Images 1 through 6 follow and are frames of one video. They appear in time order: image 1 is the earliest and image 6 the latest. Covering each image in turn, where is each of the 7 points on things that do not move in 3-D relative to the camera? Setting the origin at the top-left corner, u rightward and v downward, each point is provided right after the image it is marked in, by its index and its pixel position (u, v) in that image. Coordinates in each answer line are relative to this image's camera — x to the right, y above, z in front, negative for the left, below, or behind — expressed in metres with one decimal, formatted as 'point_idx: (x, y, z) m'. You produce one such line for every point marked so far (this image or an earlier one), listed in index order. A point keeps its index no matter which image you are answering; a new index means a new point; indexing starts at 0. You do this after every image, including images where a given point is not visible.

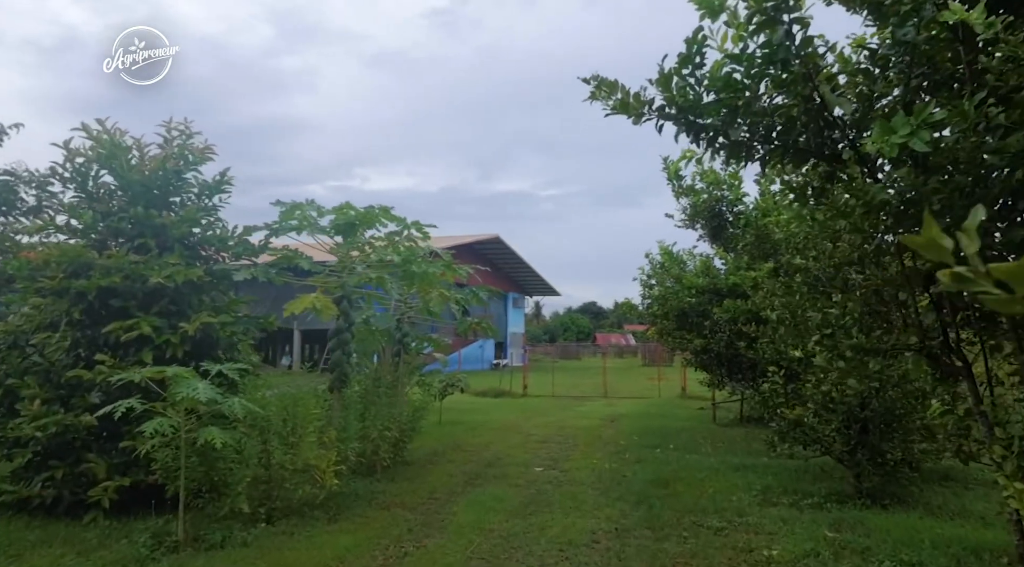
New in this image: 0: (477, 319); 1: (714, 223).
0: (-0.5, -0.5, +9.7) m
1: (+2.7, +0.8, +9.5) m
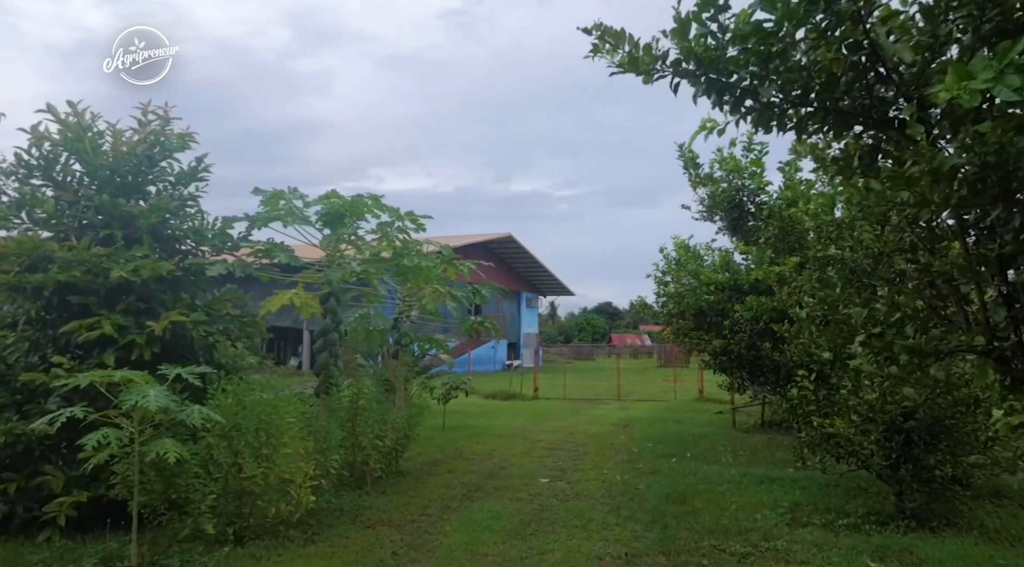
0: (-0.4, -0.5, +9.1) m
1: (+2.8, +0.9, +8.8) m
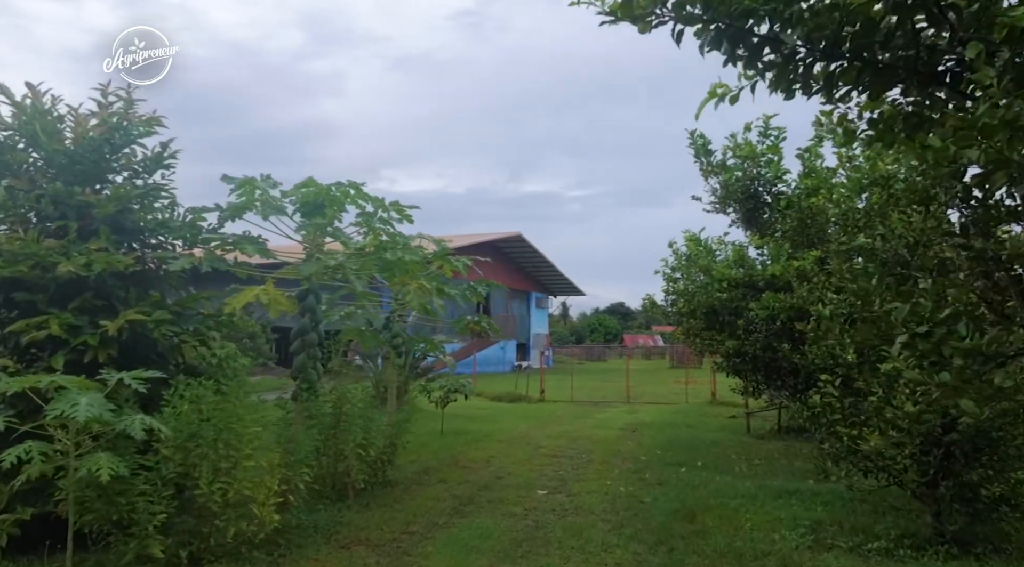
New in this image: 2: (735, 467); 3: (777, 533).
0: (-0.4, -0.4, +8.5) m
1: (+2.8, +0.9, +8.2) m
2: (+2.5, -2.1, +7.9) m
3: (+2.0, -1.9, +5.3) m
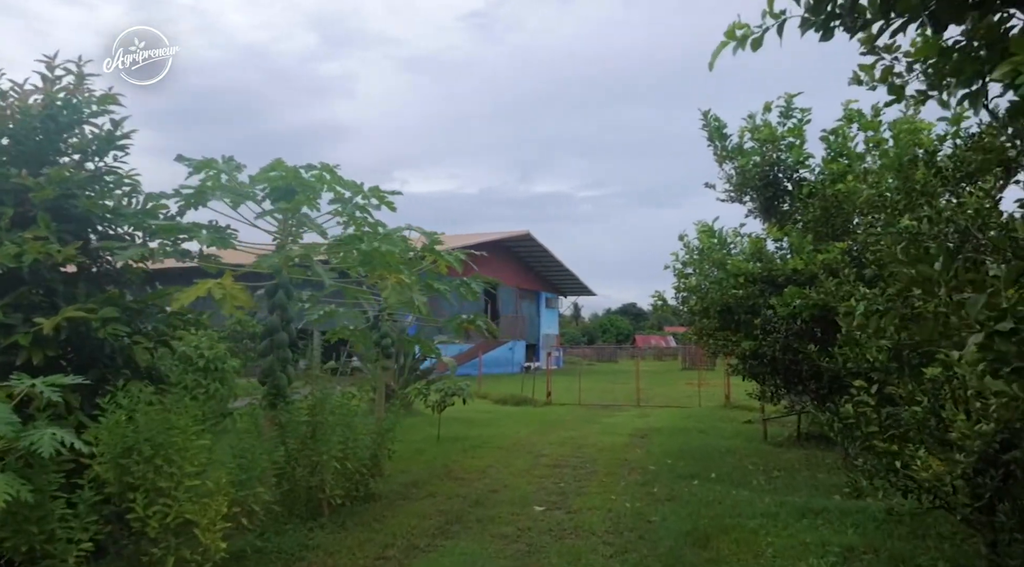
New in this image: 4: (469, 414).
0: (-0.5, -0.4, +7.9) m
1: (+2.7, +1.0, +7.5) m
2: (+2.5, -2.0, +7.3) m
3: (+1.9, -1.8, +4.6) m
4: (-0.8, -2.5, +13.8) m
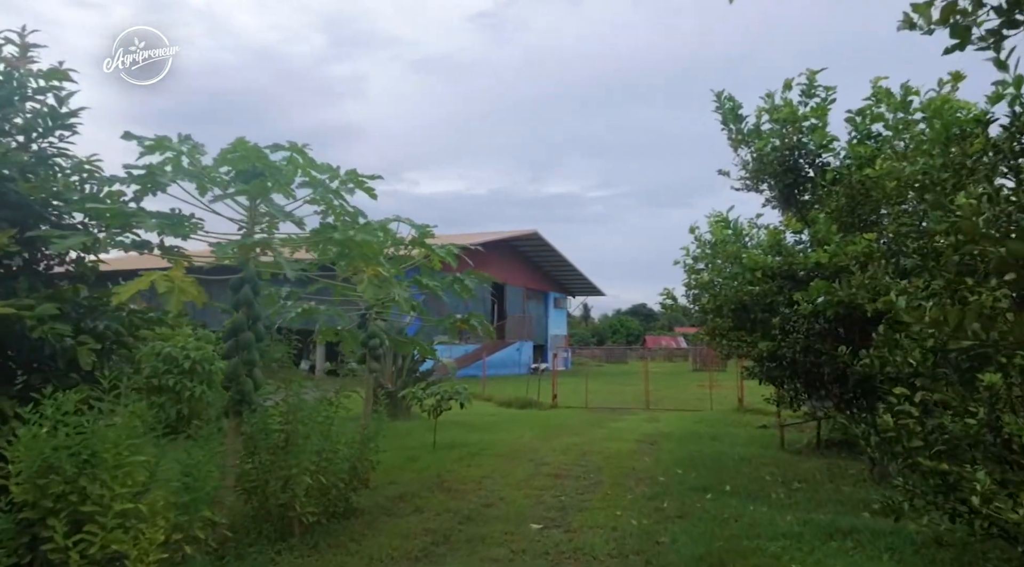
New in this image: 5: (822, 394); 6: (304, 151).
0: (-0.5, -0.4, +7.3) m
1: (+2.7, +1.0, +6.9) m
2: (+2.4, -2.0, +6.6) m
3: (+1.8, -1.8, +4.0) m
4: (-0.8, -2.5, +13.2) m
5: (+3.1, -1.1, +7.1) m
6: (-1.5, +0.9, +5.0) m
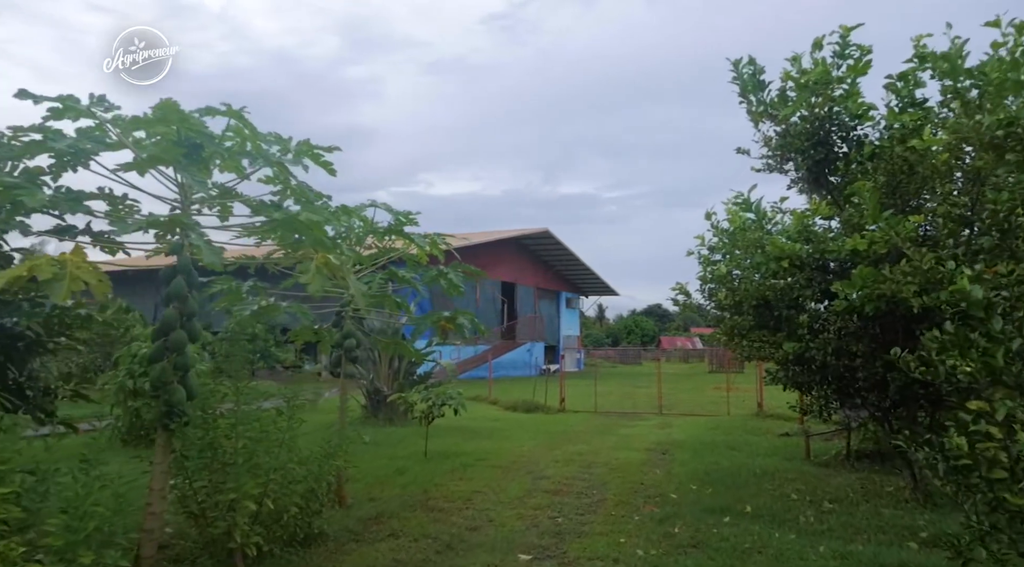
0: (-0.6, -0.3, +6.5) m
1: (+2.6, +1.1, +6.1) m
2: (+2.3, -1.9, +5.8) m
3: (+1.7, -1.7, +3.1) m
4: (-0.7, -2.5, +12.4) m
5: (+3.0, -1.0, +6.2) m
6: (-1.6, +1.0, +4.2) m
